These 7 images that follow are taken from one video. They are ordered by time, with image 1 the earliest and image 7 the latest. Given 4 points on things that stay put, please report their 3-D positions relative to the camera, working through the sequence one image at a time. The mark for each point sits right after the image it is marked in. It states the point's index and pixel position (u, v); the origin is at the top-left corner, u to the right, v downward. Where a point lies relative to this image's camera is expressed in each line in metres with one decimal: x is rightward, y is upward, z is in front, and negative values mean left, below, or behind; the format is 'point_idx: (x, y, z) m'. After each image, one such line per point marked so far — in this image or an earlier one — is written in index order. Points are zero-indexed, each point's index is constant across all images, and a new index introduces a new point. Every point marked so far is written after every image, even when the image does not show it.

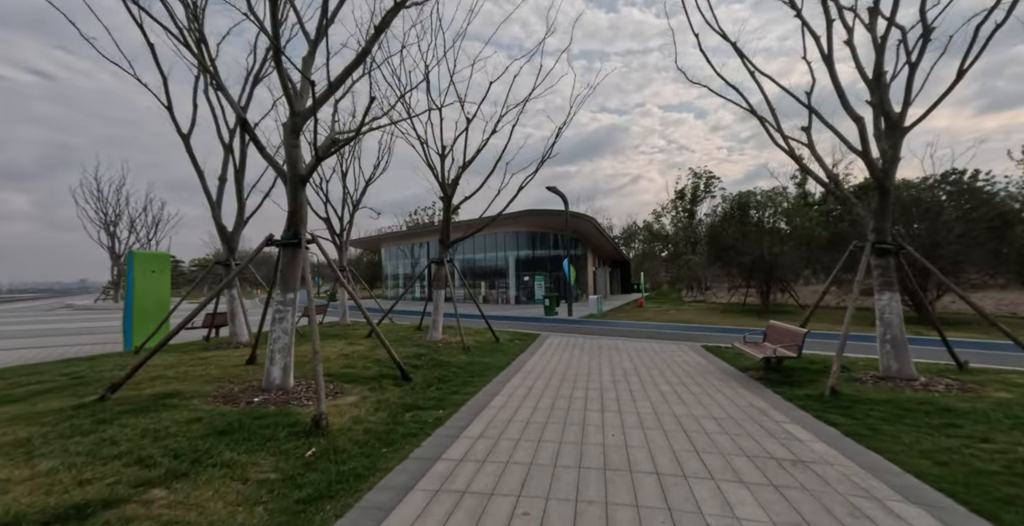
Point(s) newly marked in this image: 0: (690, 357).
0: (+5.0, -2.6, +10.7) m
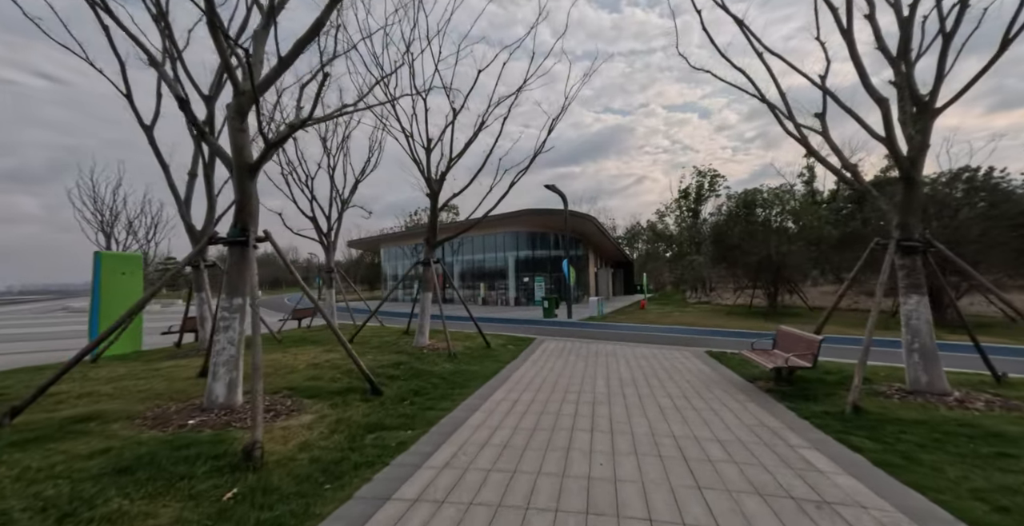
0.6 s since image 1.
0: (+4.7, -2.6, +10.0) m
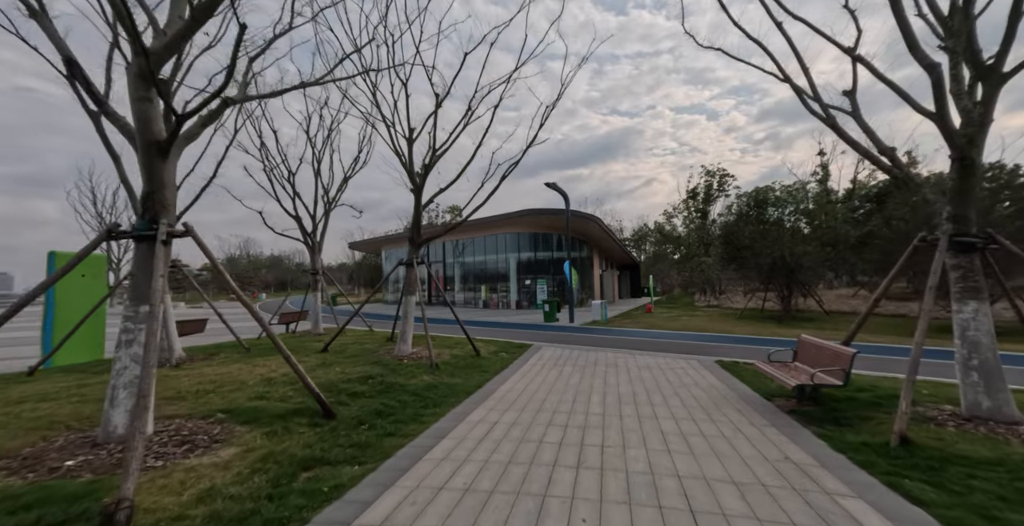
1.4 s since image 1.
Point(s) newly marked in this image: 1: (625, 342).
0: (+4.5, -2.7, +9.0) m
1: (+4.2, -2.9, +14.2) m
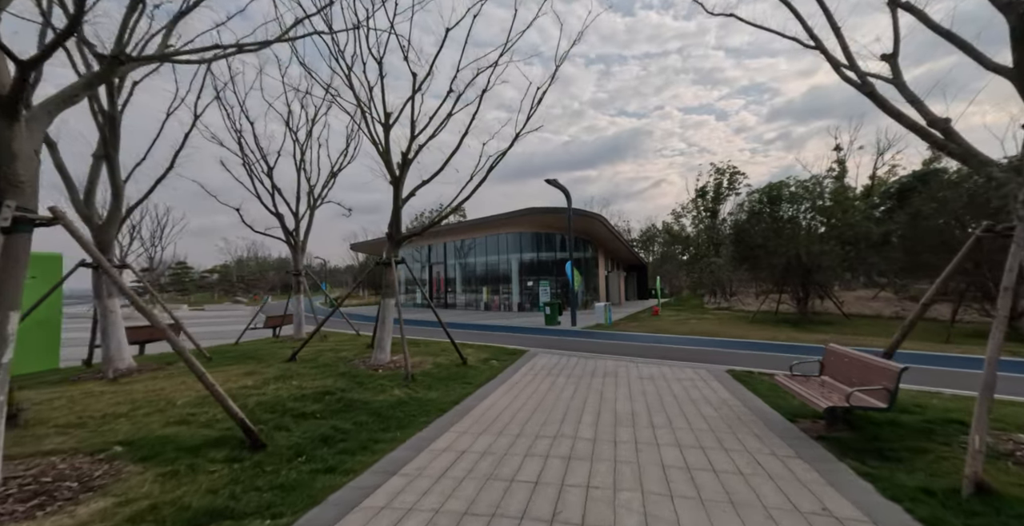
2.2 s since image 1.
0: (+4.2, -2.6, +7.9) m
1: (+4.0, -2.9, +13.2) m
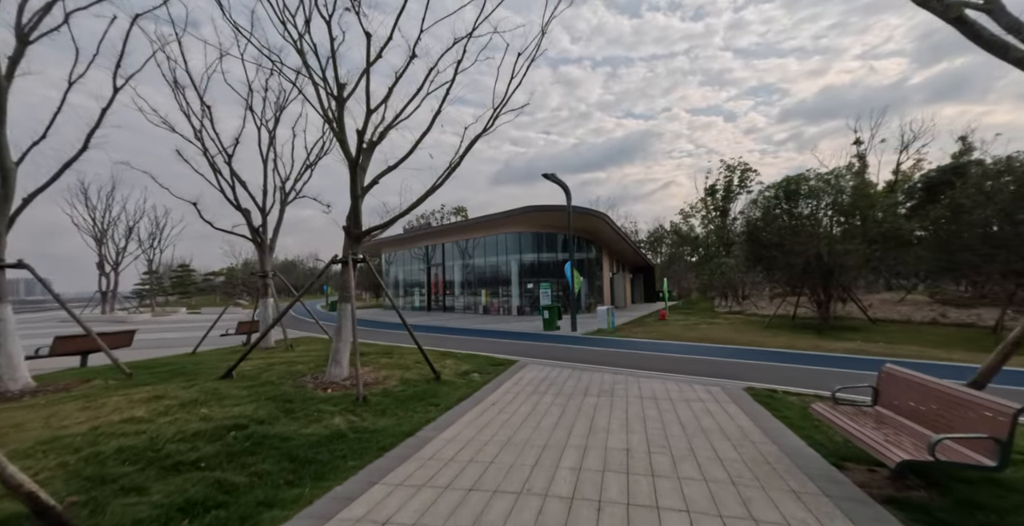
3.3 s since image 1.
0: (+3.7, -2.6, +6.5) m
1: (+3.6, -2.9, +11.8) m
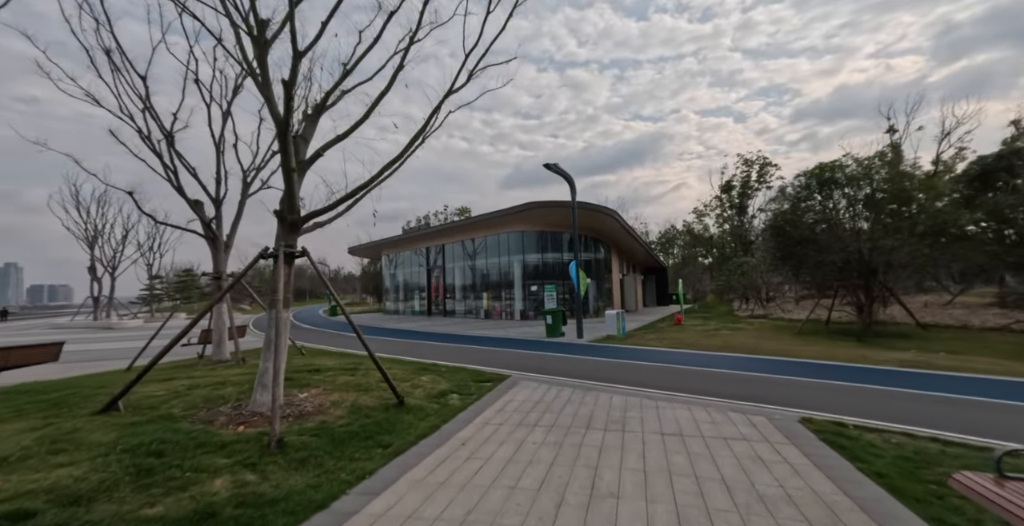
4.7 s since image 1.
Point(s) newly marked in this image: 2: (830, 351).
0: (+3.4, -2.4, +4.6) m
1: (+3.4, -2.8, +9.8) m
2: (+11.0, -3.0, +13.2) m
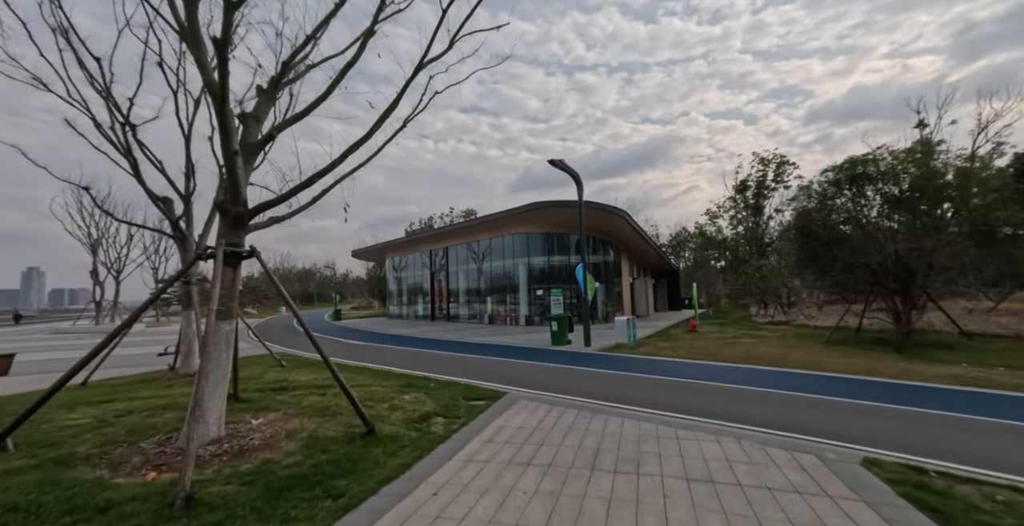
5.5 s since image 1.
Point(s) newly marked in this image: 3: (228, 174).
0: (+3.2, -2.5, +3.4) m
1: (+3.4, -2.9, +8.6) m
2: (+11.0, -3.1, +11.8) m
3: (-3.8, +1.2, +5.1) m
